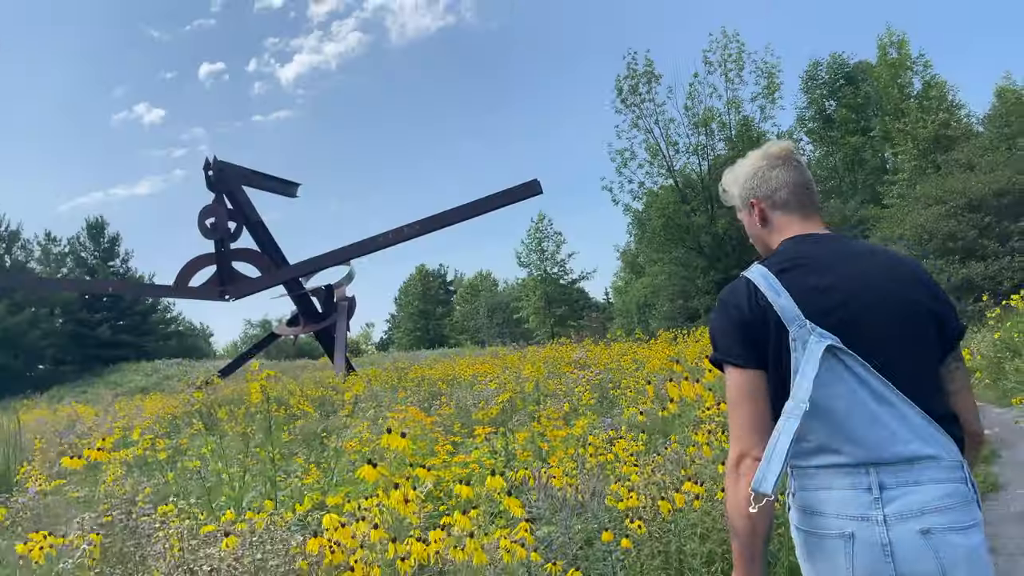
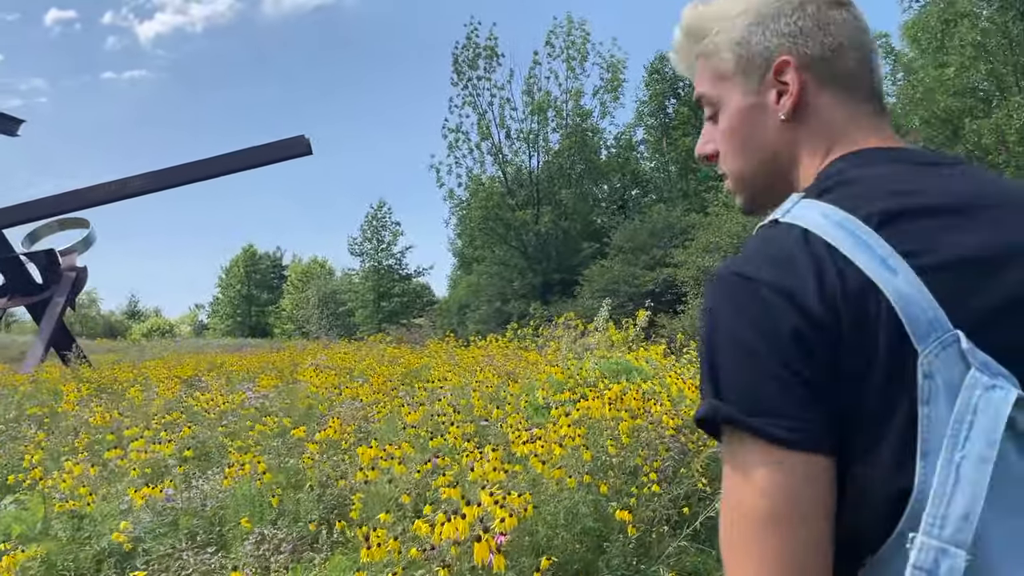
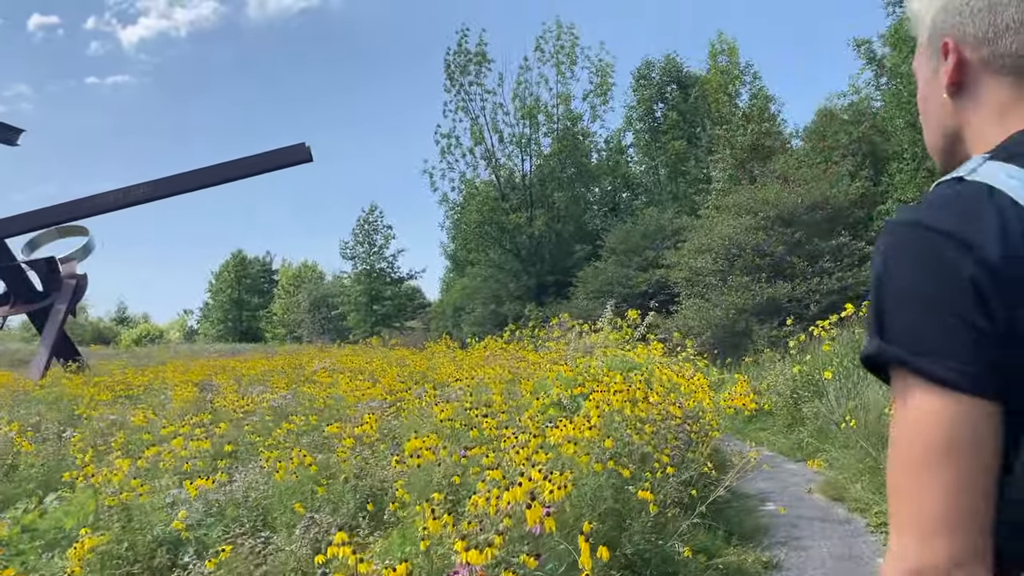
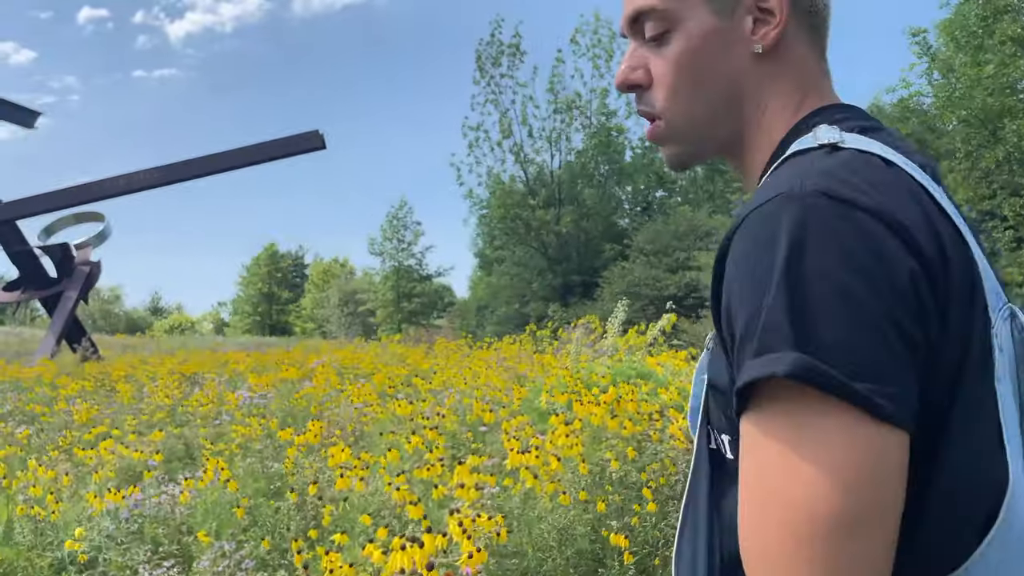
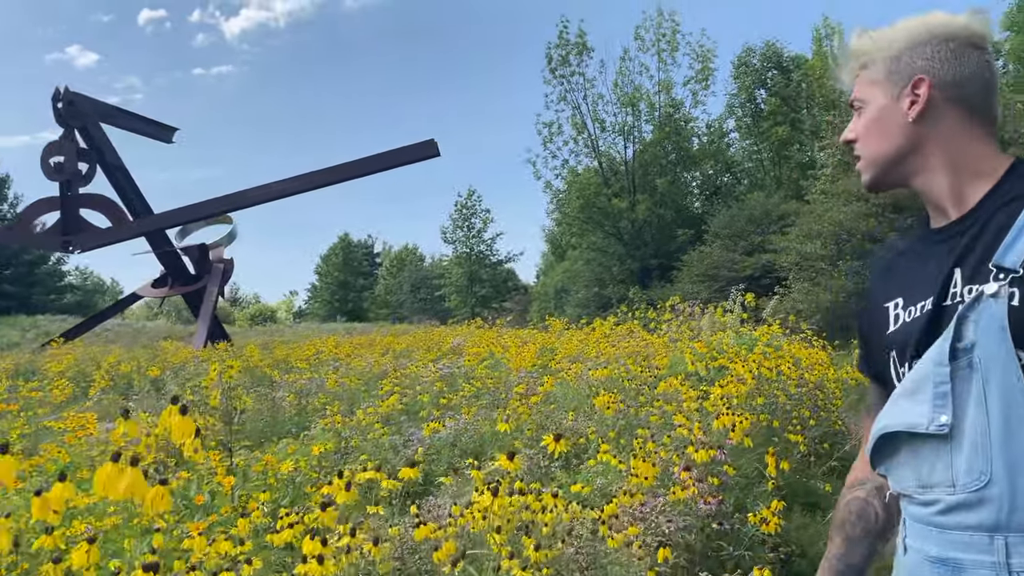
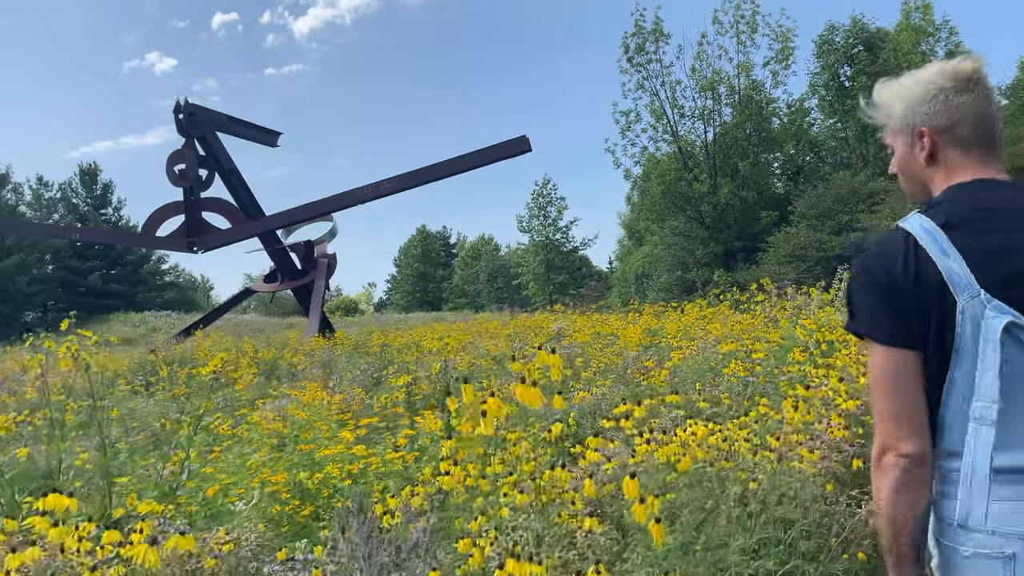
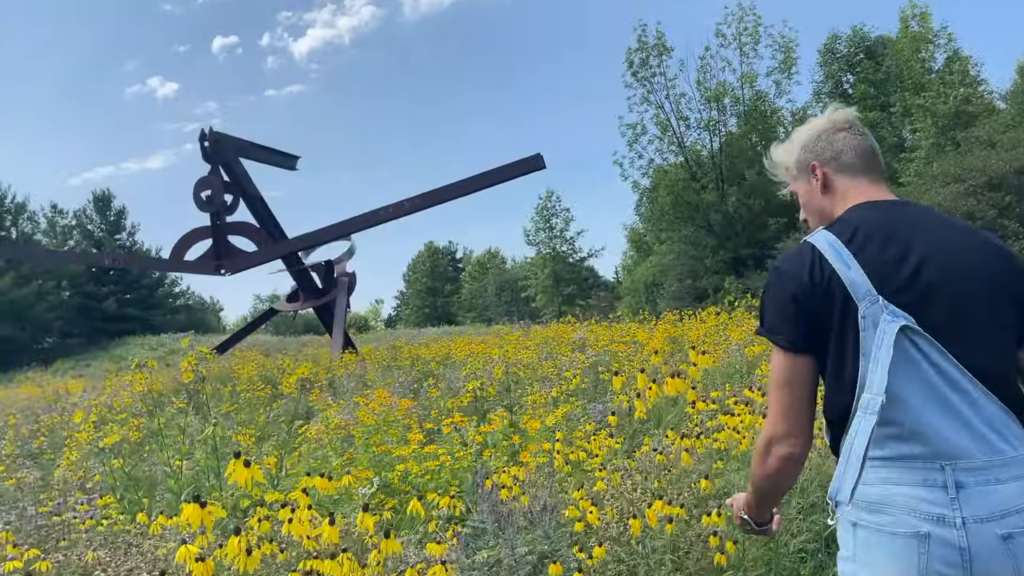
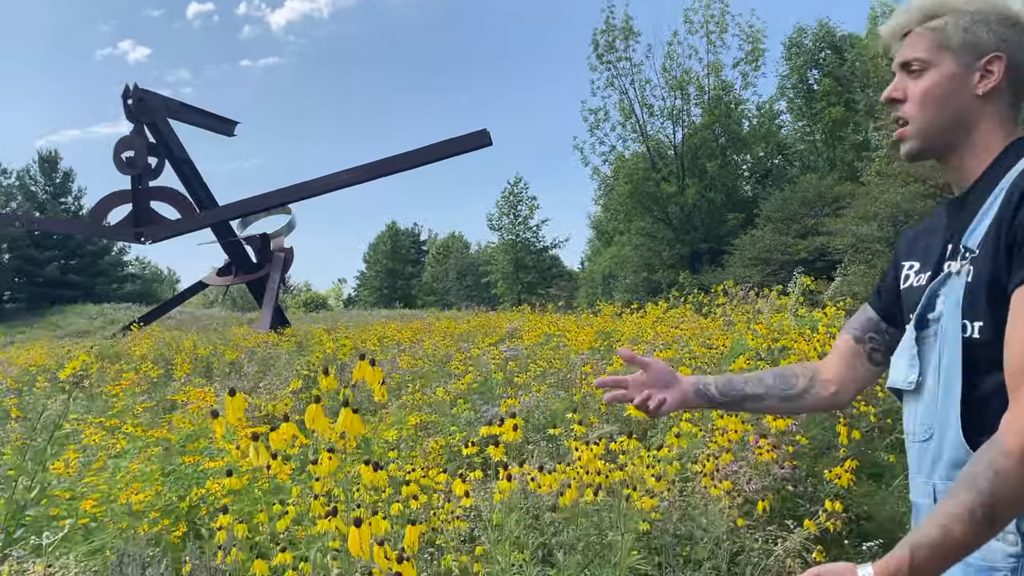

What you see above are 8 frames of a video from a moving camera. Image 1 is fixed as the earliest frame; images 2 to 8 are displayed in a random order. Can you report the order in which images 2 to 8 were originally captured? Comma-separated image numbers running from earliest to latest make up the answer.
7, 6, 8, 5, 3, 2, 4
